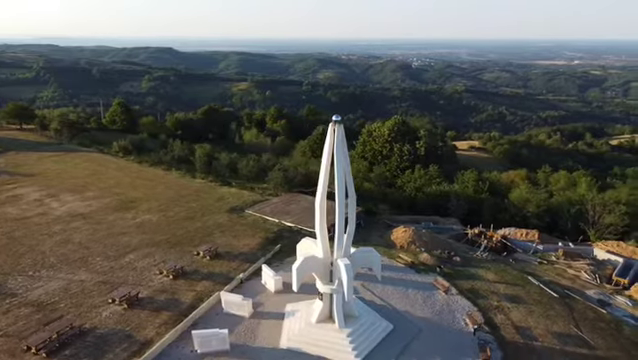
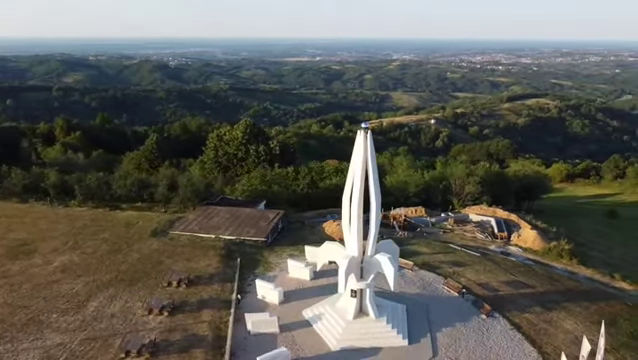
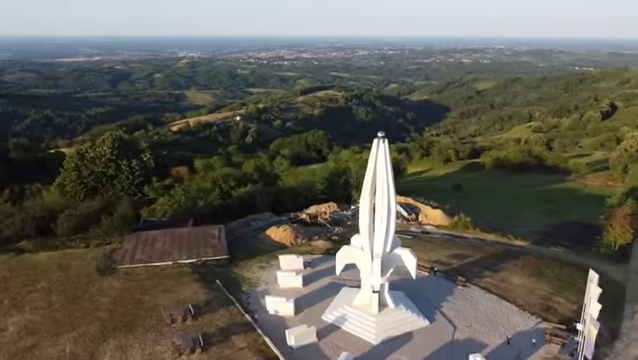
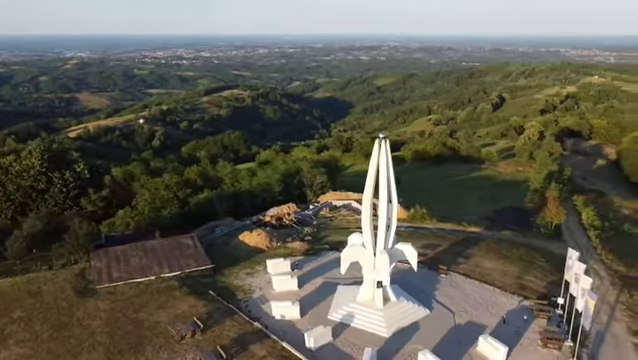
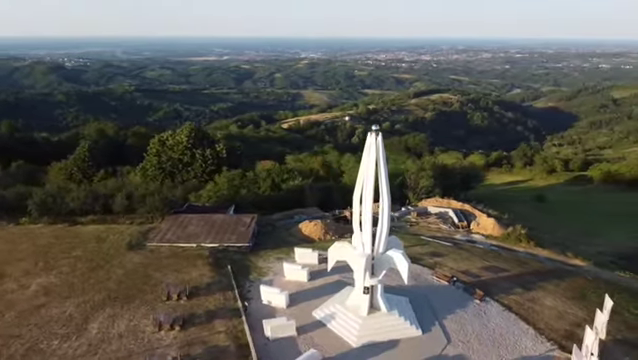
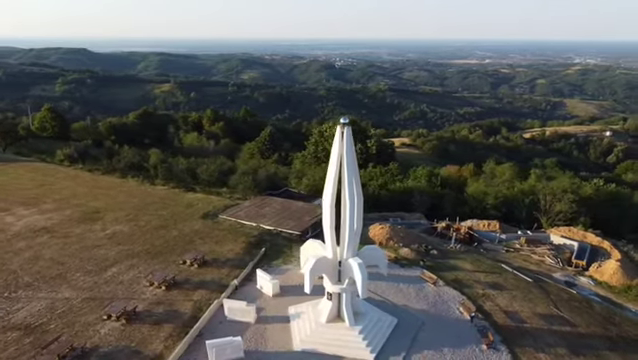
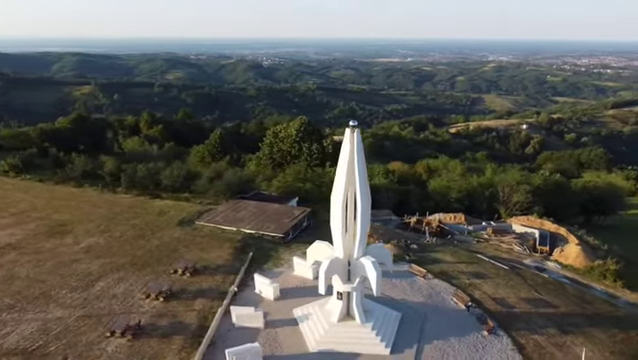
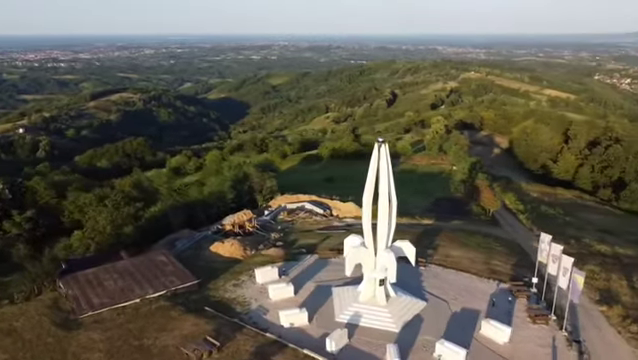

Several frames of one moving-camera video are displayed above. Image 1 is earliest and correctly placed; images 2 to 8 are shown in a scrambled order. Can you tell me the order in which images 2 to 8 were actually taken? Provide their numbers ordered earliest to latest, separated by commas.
6, 7, 2, 5, 3, 4, 8
